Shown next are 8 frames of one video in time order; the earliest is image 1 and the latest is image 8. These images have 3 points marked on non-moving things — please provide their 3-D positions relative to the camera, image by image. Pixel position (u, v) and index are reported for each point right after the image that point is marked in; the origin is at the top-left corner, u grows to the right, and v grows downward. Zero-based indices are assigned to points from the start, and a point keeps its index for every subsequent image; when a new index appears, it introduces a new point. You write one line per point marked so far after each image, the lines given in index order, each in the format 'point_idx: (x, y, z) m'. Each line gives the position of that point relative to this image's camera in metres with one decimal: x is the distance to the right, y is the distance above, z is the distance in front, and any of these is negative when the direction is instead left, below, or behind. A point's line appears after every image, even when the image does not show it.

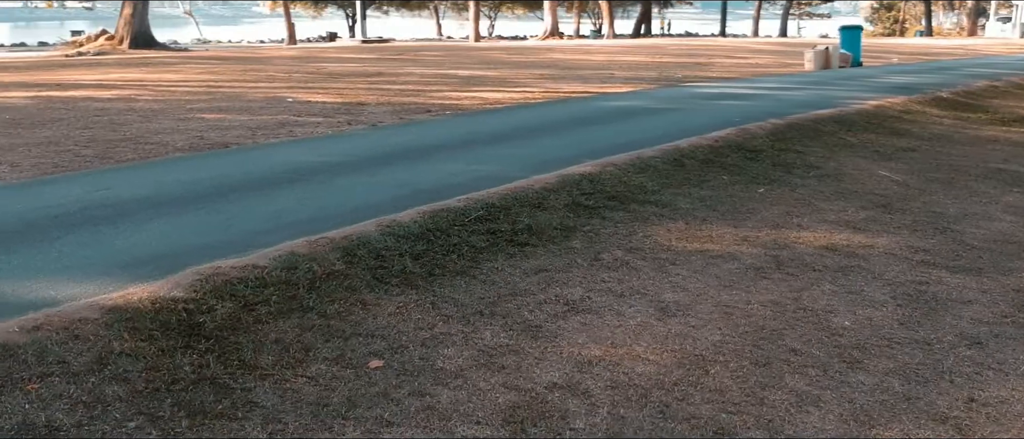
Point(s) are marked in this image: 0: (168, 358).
0: (-1.8, -0.7, +5.3) m
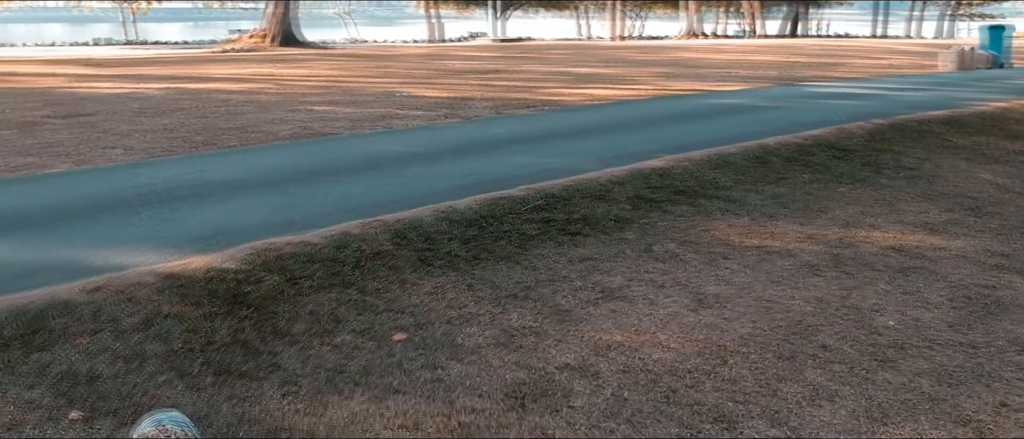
0: (-1.7, -0.6, +5.8) m
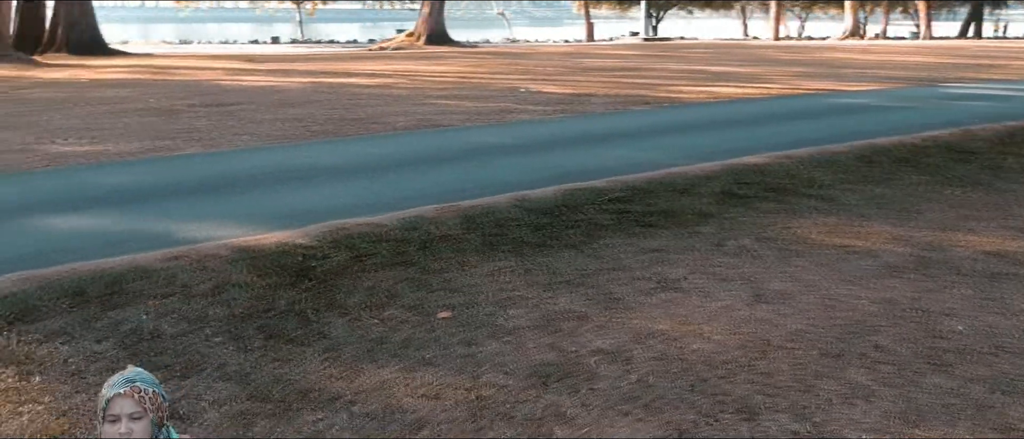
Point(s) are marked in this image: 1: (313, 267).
0: (-1.5, -0.4, +6.2) m
1: (-1.3, -0.3, +6.5) m
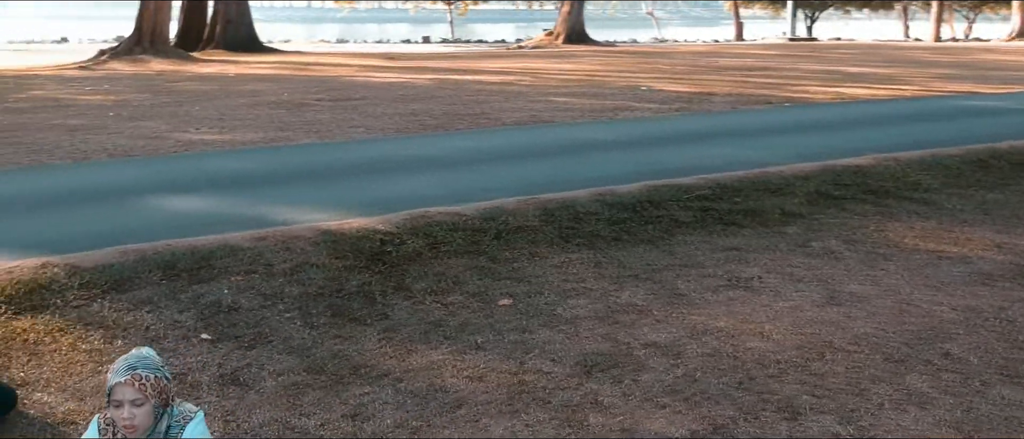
0: (-1.1, -0.3, +6.5) m
1: (-0.8, -0.2, +6.8) m
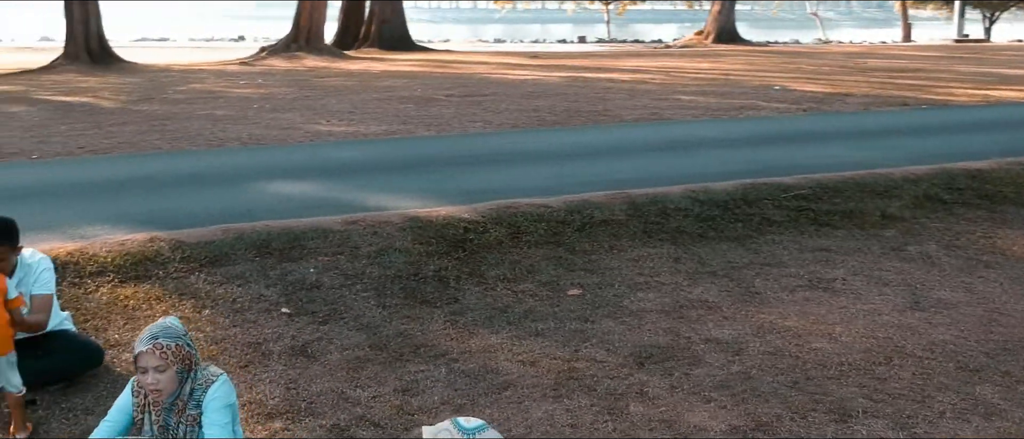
0: (-0.6, -0.2, +6.8) m
1: (-0.3, -0.1, +7.0) m
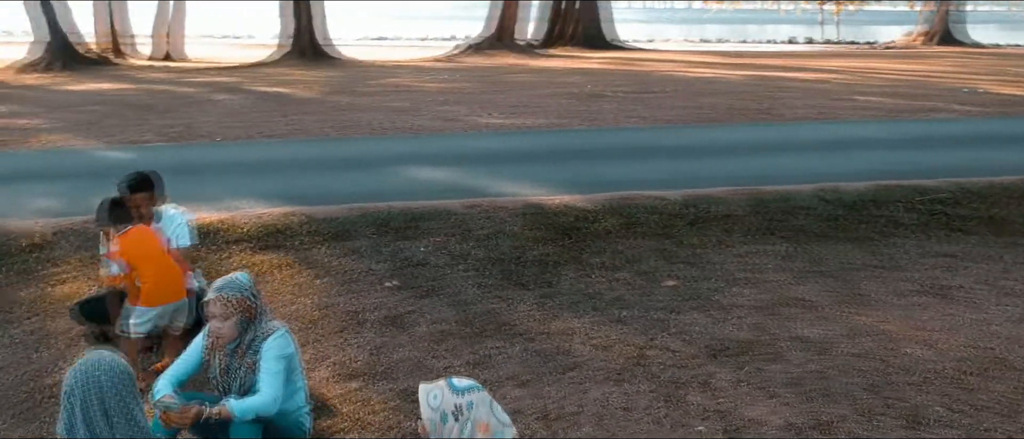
0: (+0.1, -0.2, +7.0) m
1: (+0.5, -0.1, +7.1) m
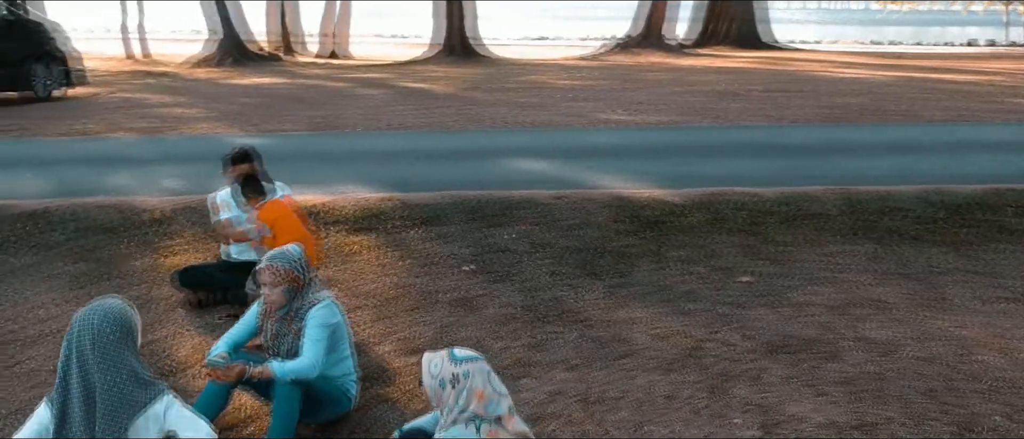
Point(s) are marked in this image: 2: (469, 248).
0: (+0.7, -0.1, +7.0) m
1: (+1.1, 0.0, +7.1) m
2: (-0.3, -0.2, +6.9) m
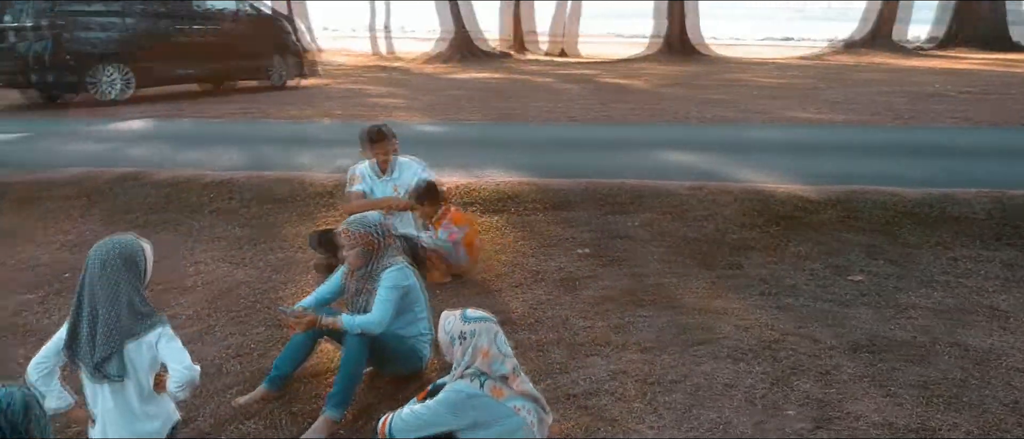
0: (+1.6, 0.0, +6.9) m
1: (+1.9, 0.0, +7.0) m
2: (+0.5, -0.1, +7.1) m
